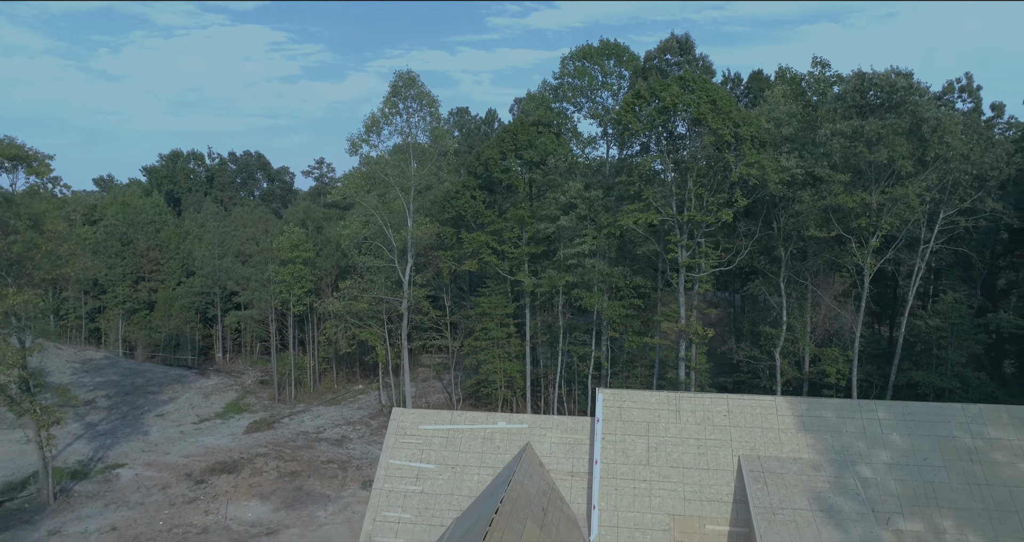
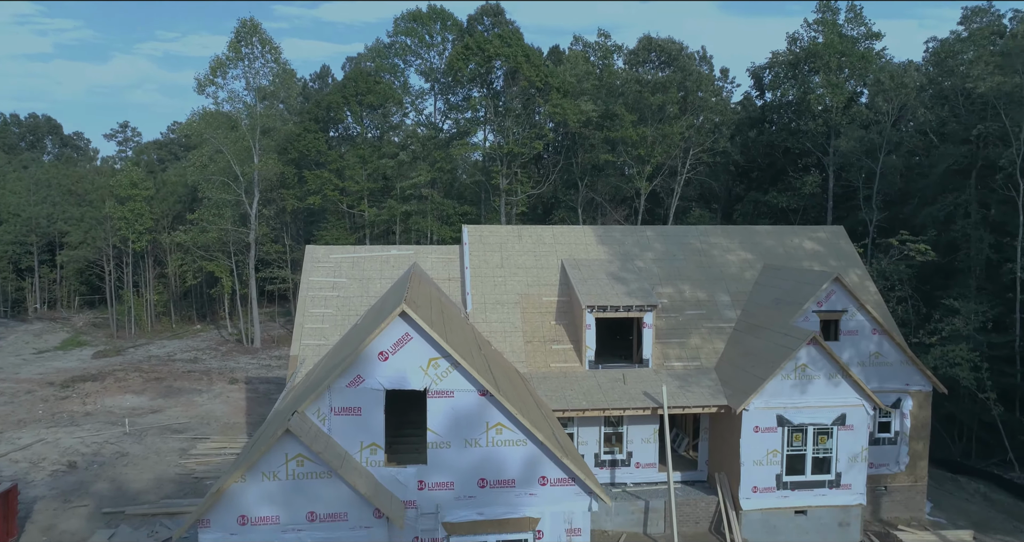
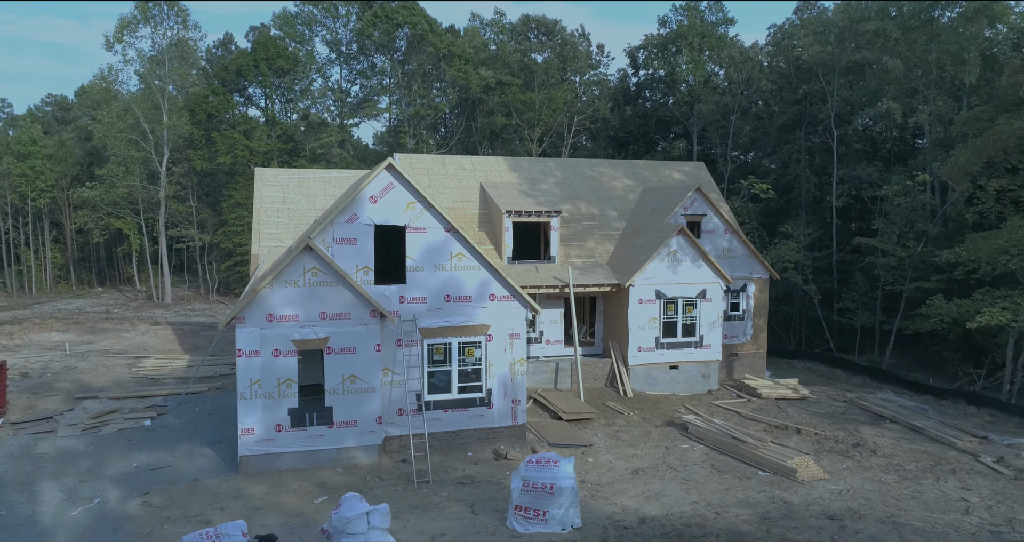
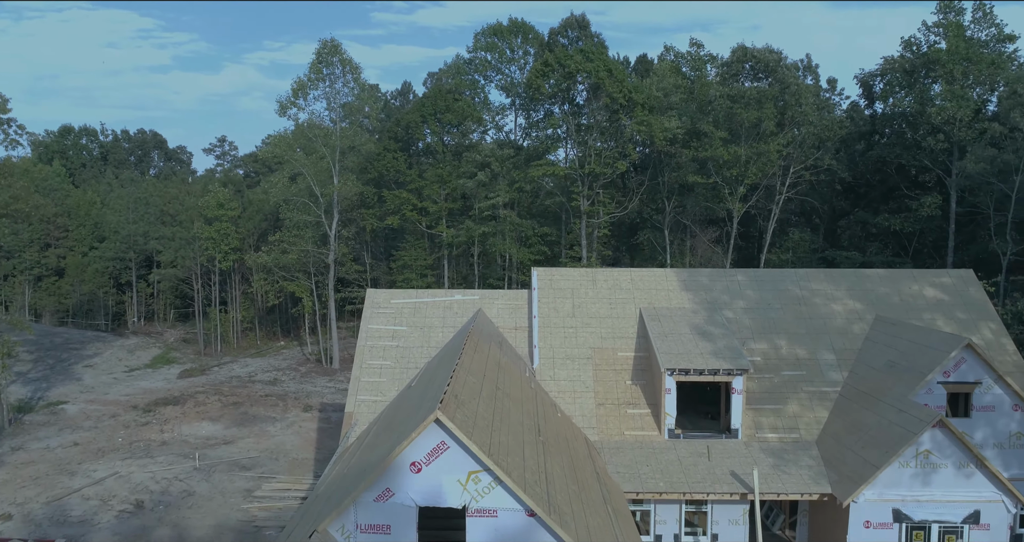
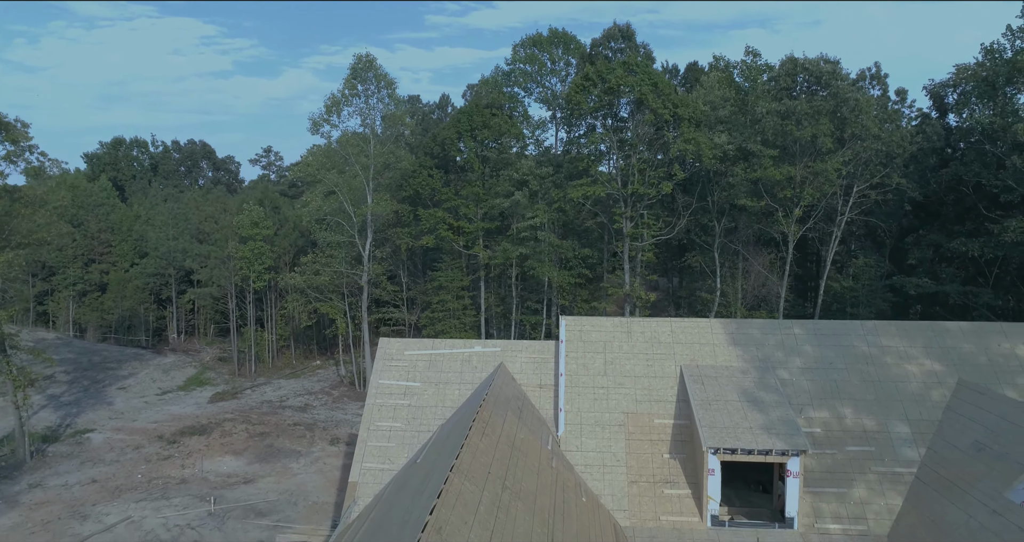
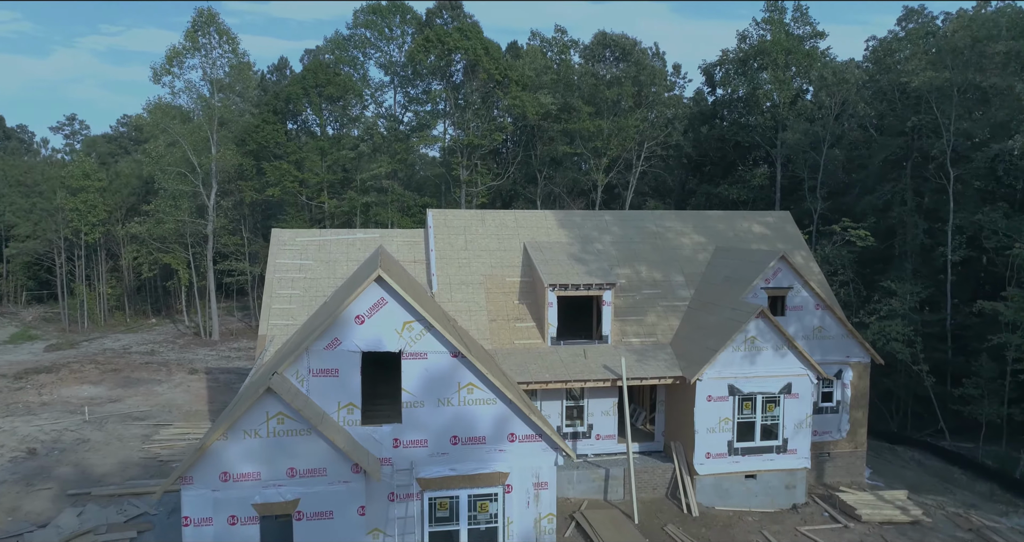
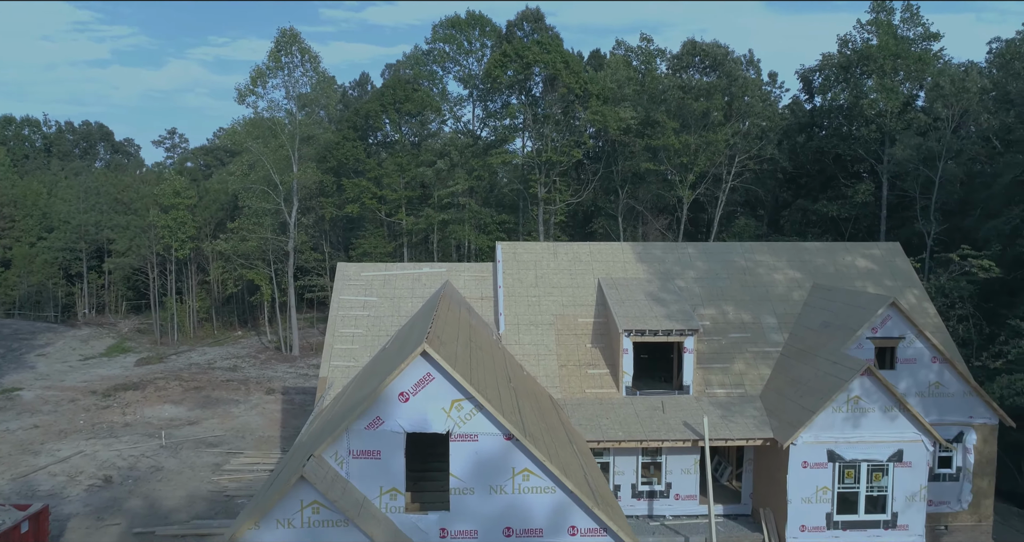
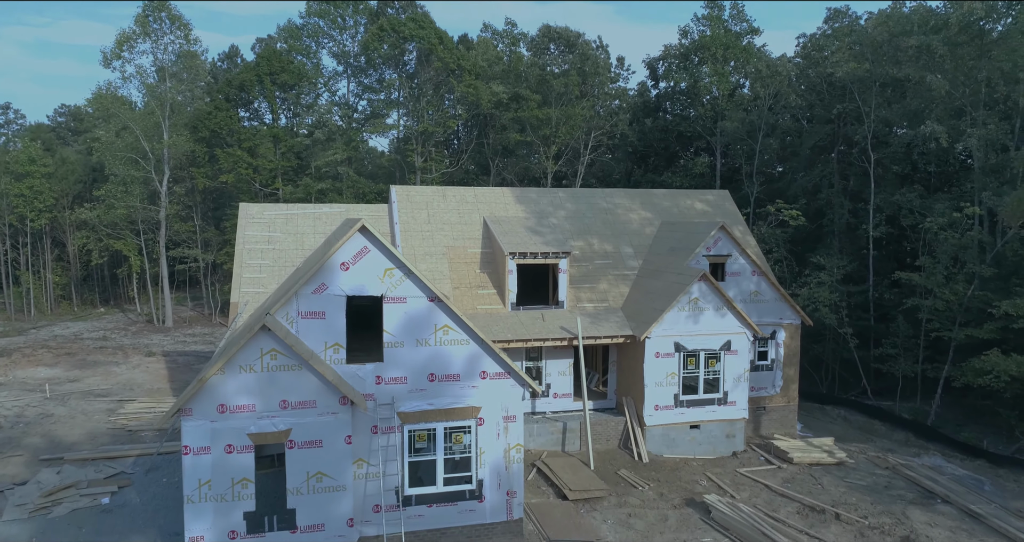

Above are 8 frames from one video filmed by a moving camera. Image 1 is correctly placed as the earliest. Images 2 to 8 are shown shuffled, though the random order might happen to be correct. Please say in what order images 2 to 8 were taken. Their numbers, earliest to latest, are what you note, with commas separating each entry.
5, 4, 7, 2, 6, 8, 3
